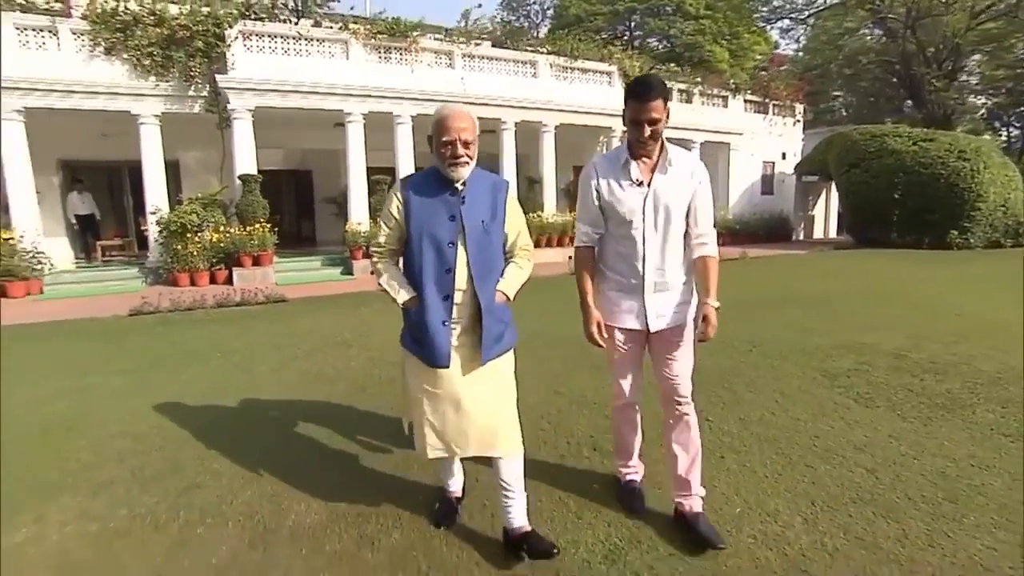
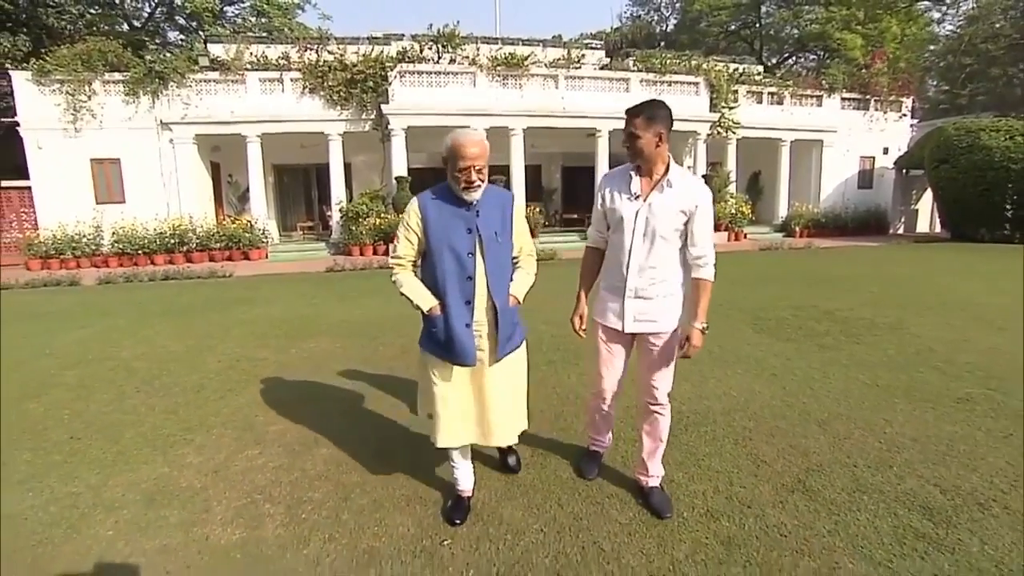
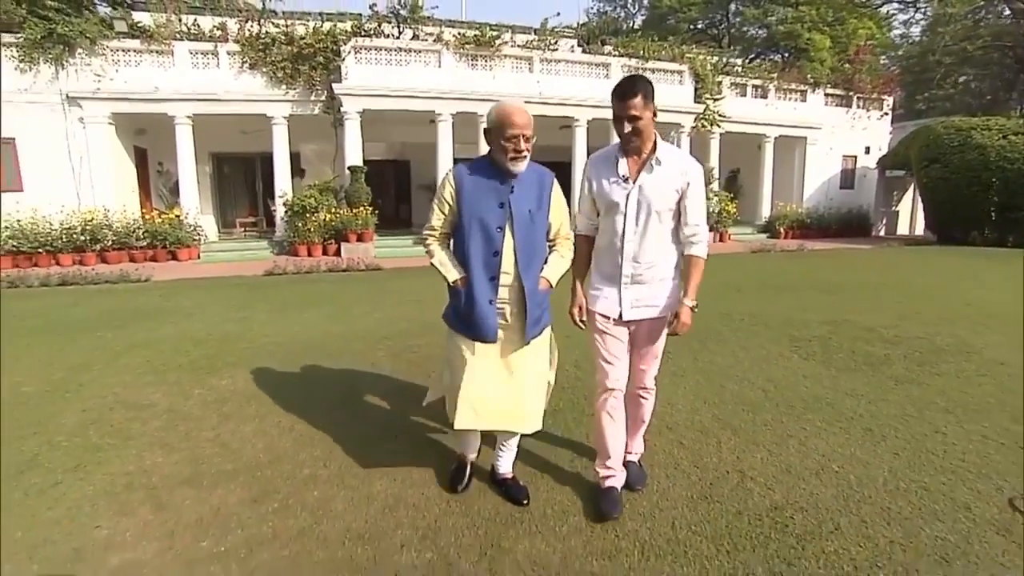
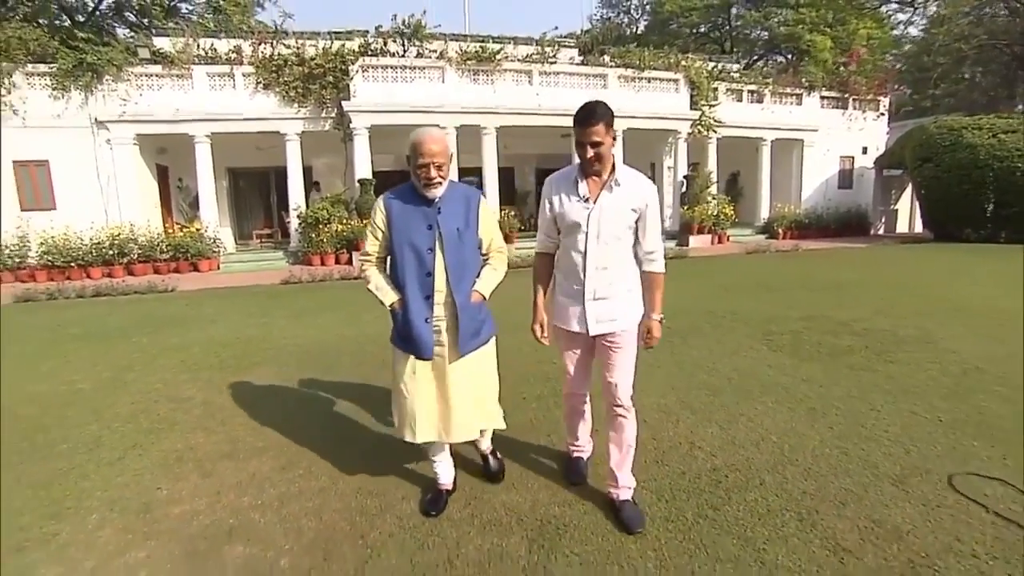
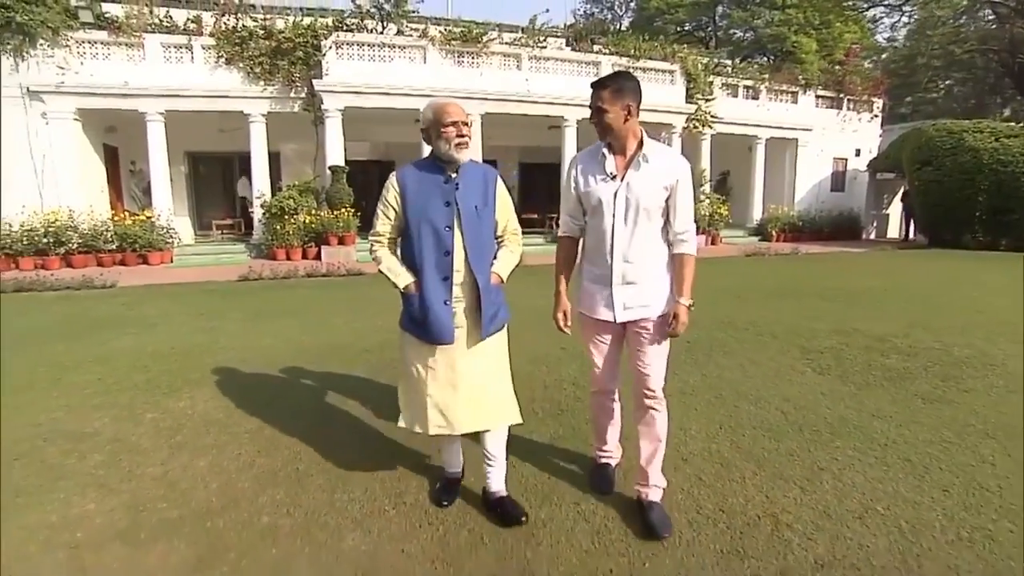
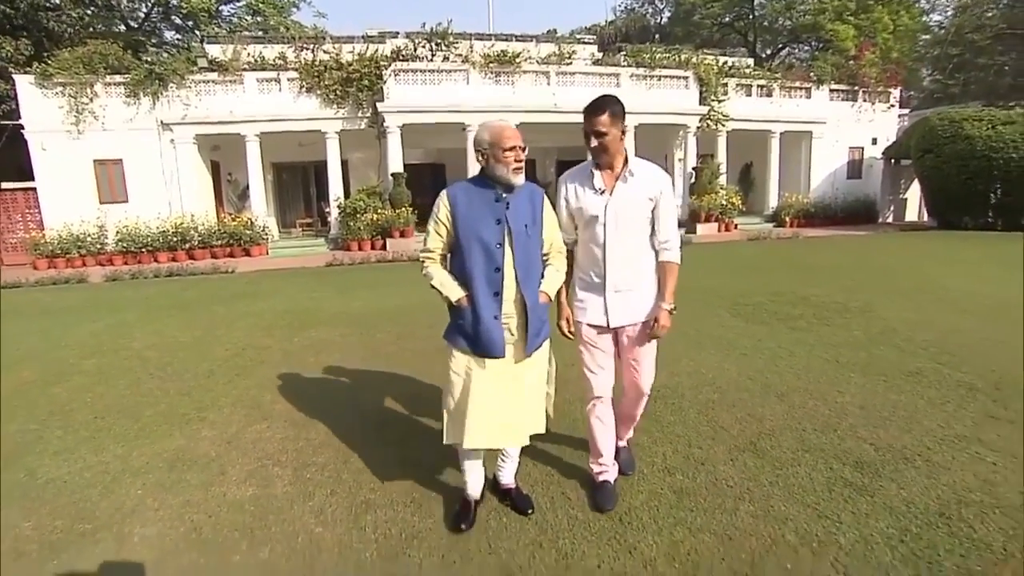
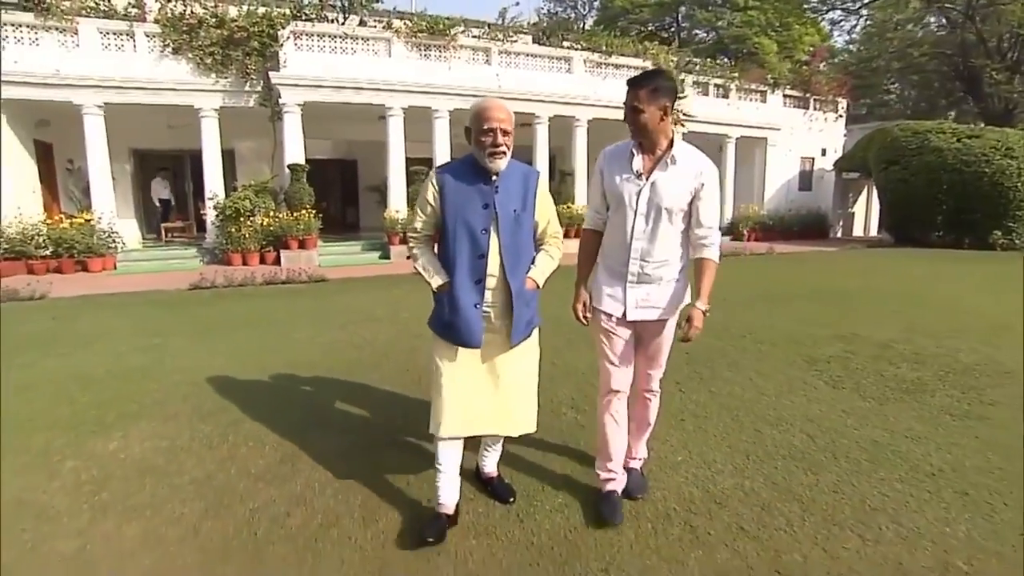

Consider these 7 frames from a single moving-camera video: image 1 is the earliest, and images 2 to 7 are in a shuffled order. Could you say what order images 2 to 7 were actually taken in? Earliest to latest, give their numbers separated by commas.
7, 5, 3, 4, 2, 6
